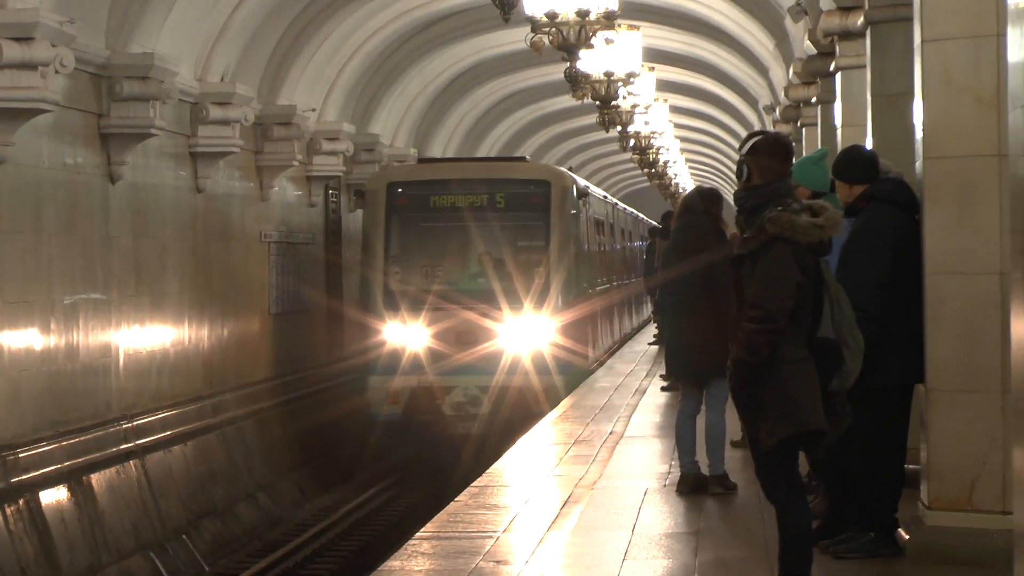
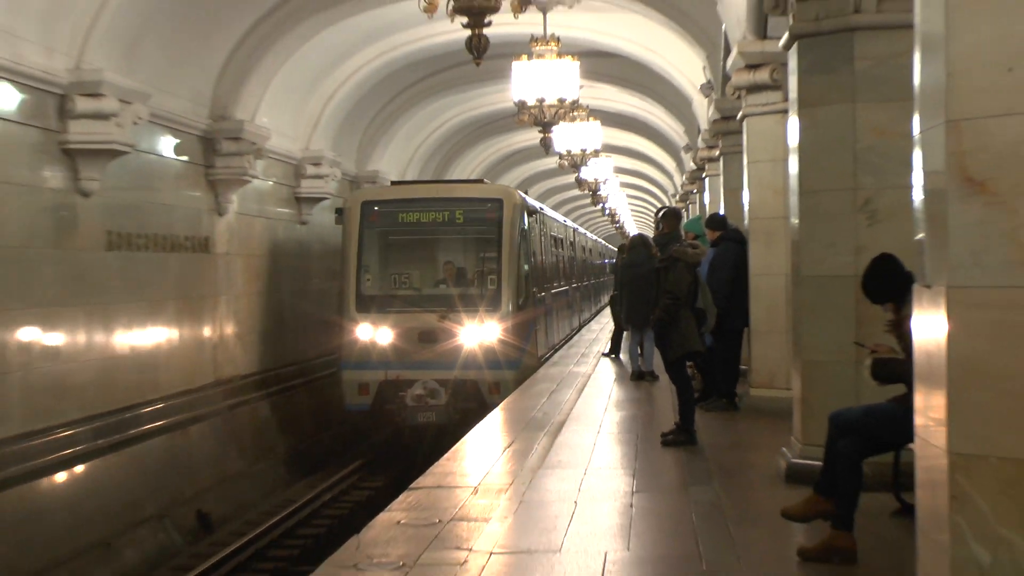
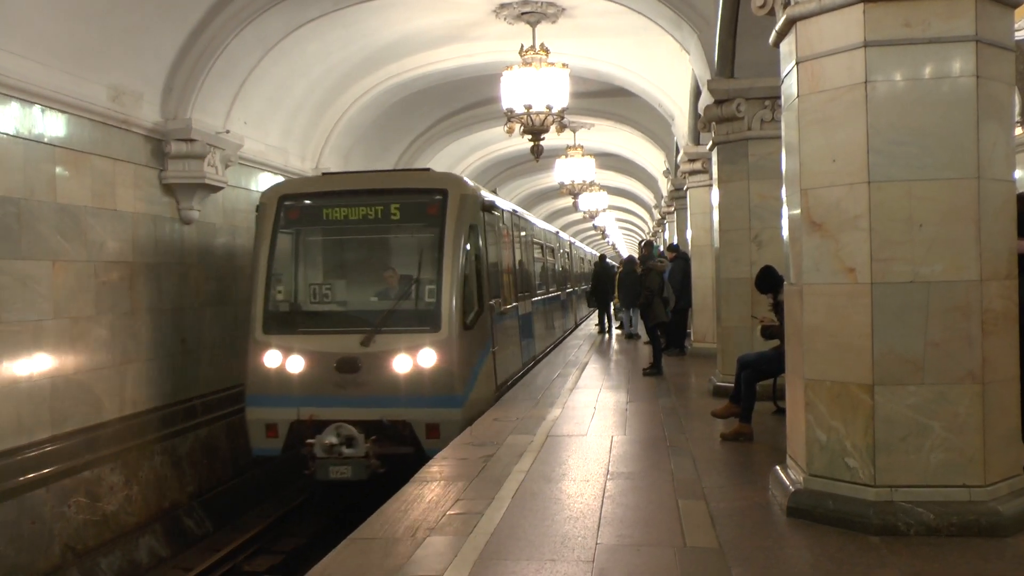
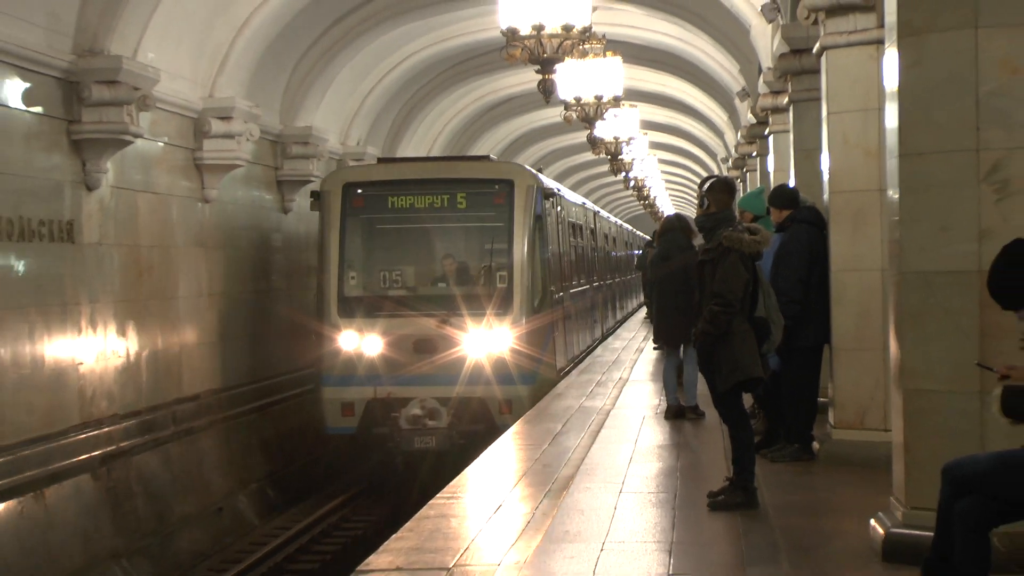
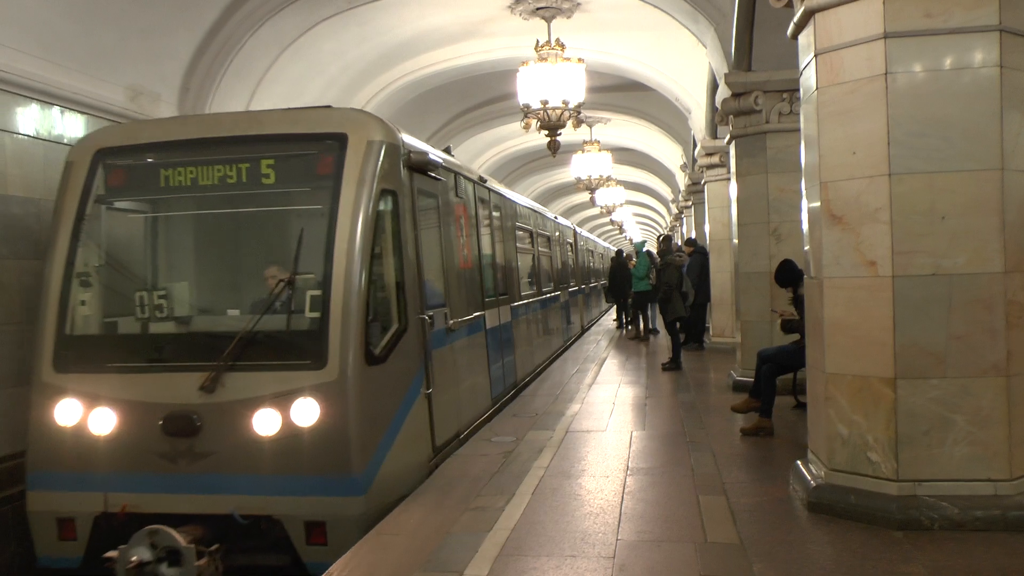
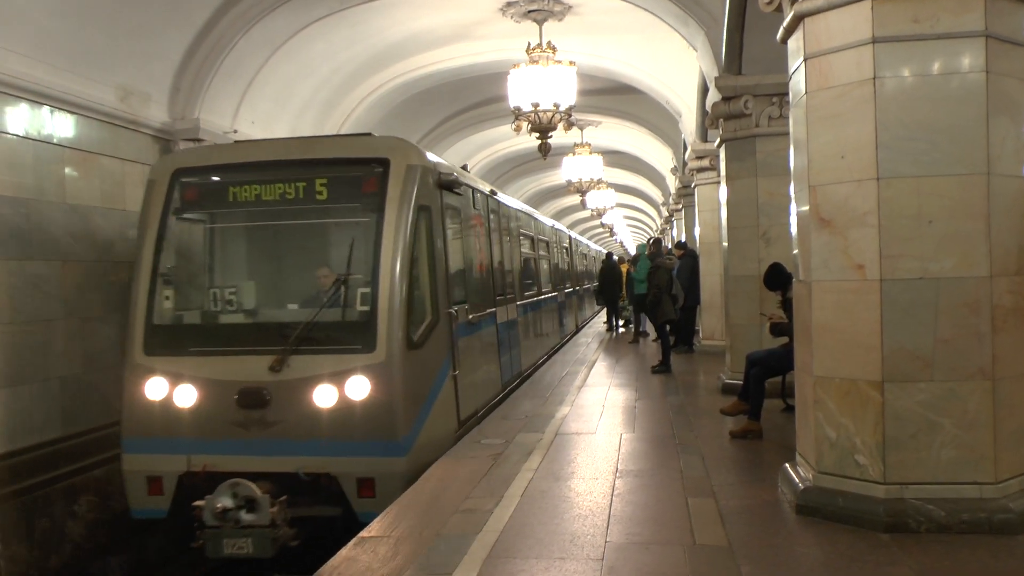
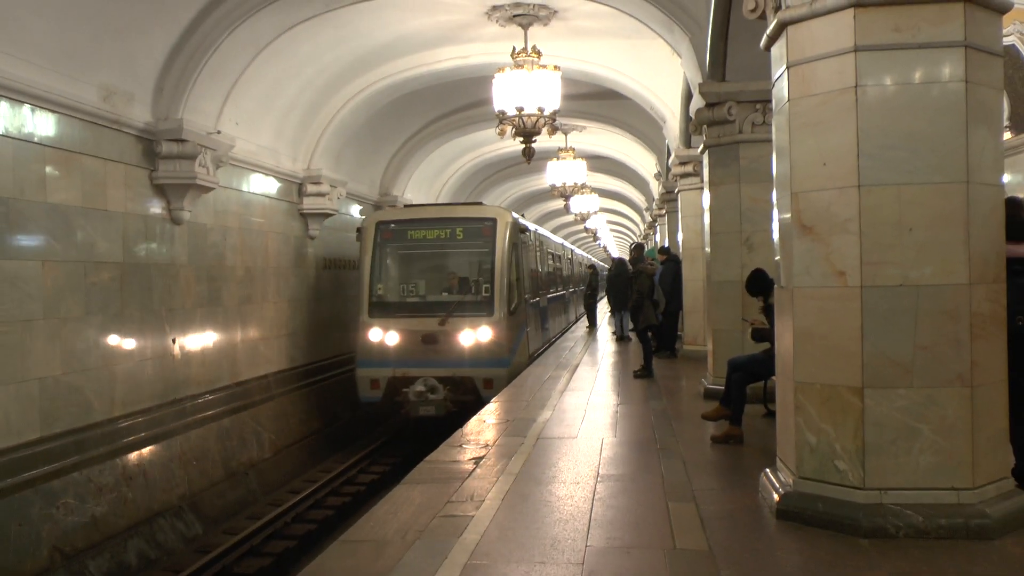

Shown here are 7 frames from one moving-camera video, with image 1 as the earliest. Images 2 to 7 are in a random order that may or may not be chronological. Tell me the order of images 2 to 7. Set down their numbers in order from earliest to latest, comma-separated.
4, 2, 7, 3, 6, 5
